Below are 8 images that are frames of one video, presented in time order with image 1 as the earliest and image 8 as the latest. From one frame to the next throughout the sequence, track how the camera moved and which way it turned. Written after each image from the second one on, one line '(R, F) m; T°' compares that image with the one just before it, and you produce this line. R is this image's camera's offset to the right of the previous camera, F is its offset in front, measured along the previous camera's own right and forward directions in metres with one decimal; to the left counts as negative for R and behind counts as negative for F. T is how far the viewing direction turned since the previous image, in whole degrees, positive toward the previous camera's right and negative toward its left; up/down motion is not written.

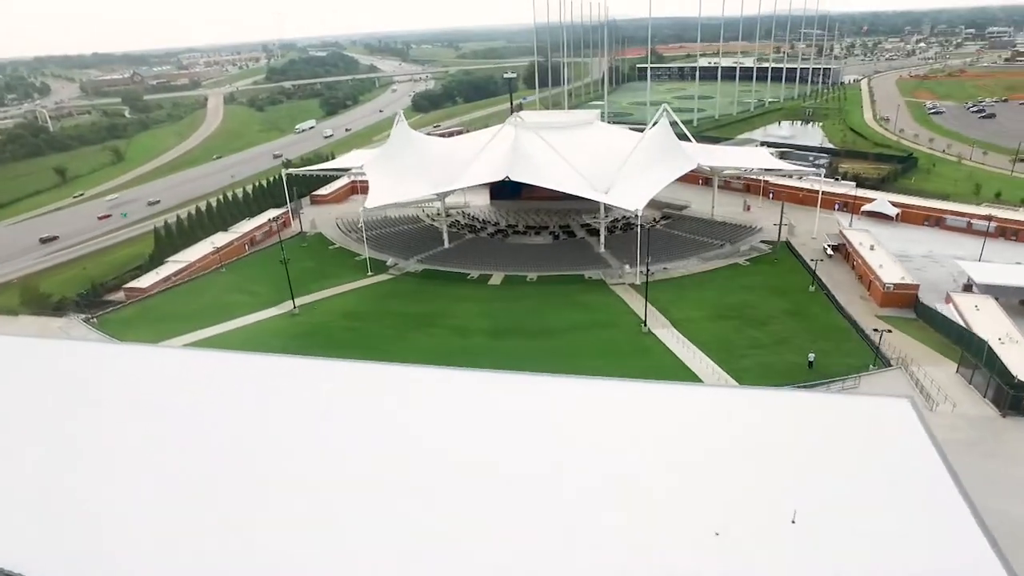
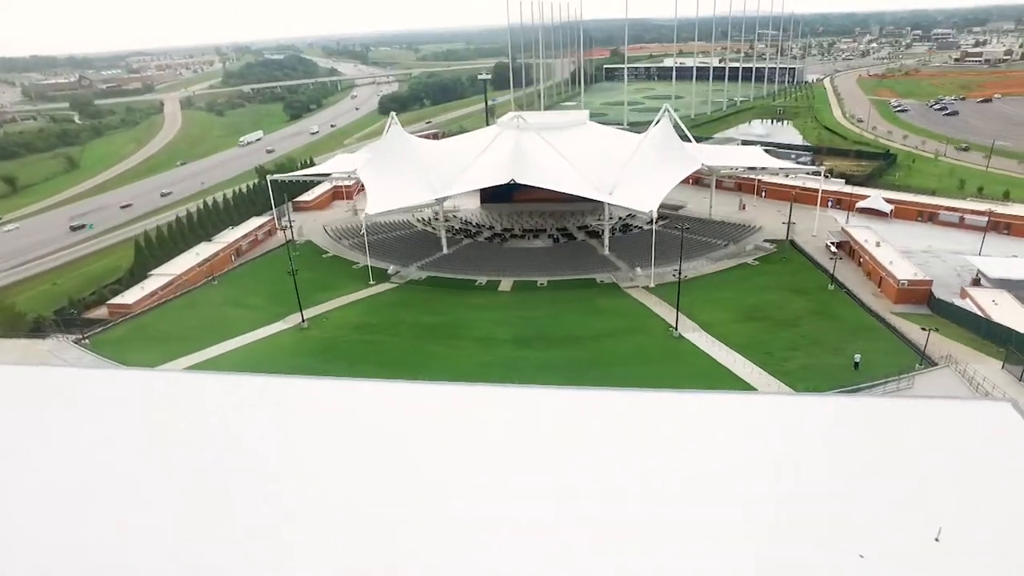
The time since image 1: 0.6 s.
(-1.7, +0.7) m; +3°
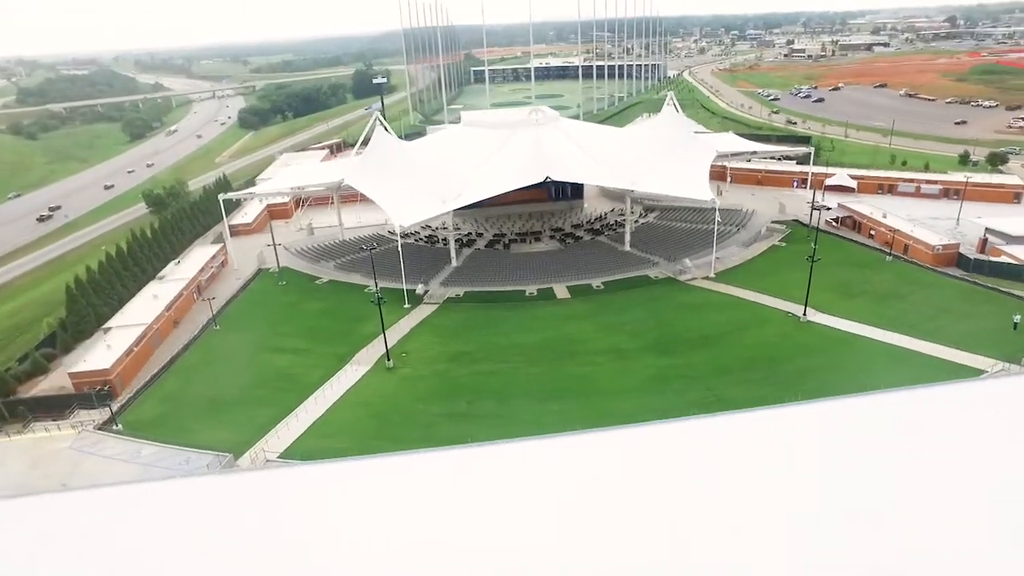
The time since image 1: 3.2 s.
(-6.7, +3.1) m; +14°
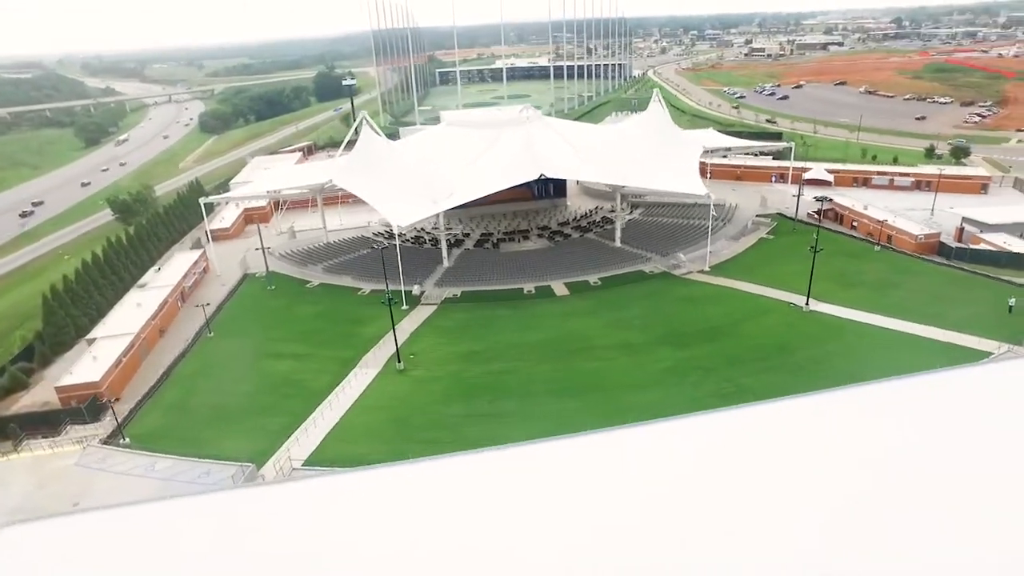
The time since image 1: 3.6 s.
(-1.1, +0.2) m; +3°
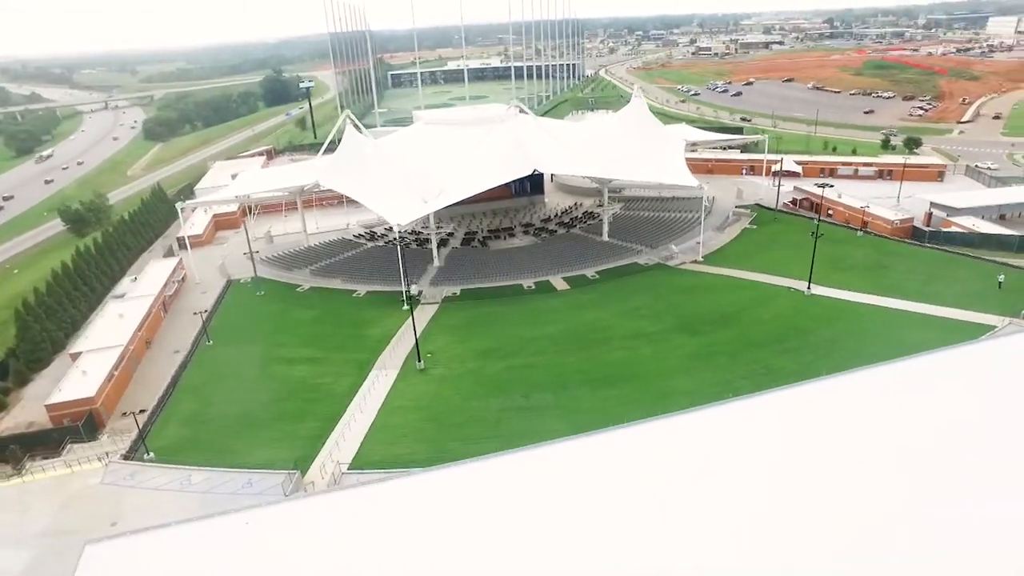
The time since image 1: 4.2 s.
(-1.6, +0.2) m; +4°
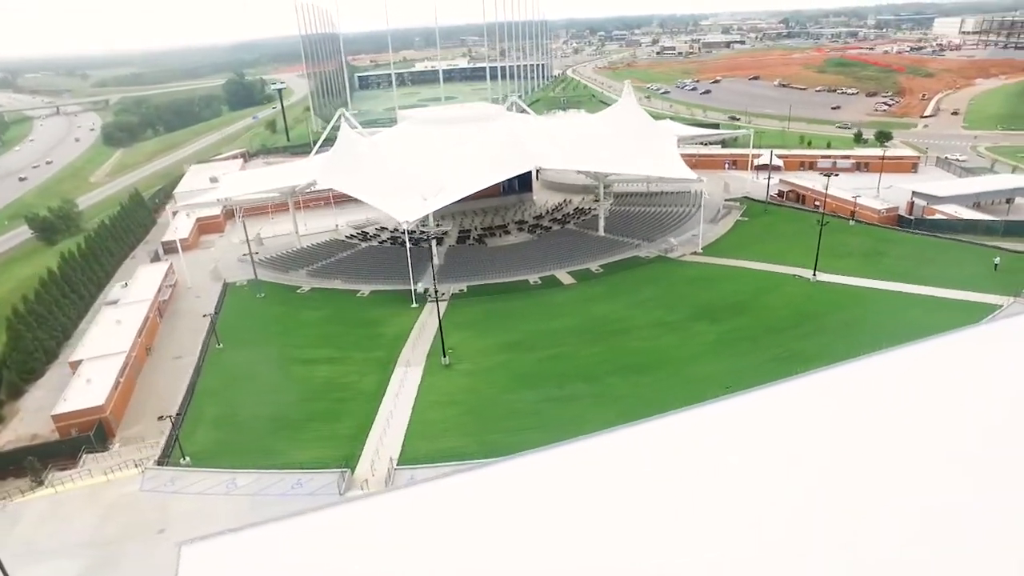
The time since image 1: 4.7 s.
(-1.3, +0.1) m; +3°
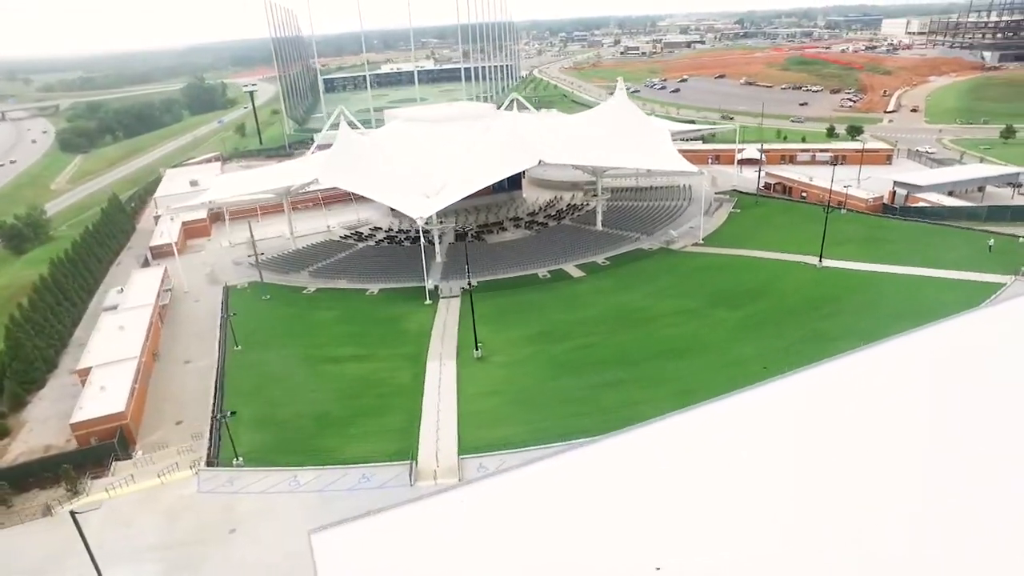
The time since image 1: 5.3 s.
(-1.5, 0.0) m; +3°
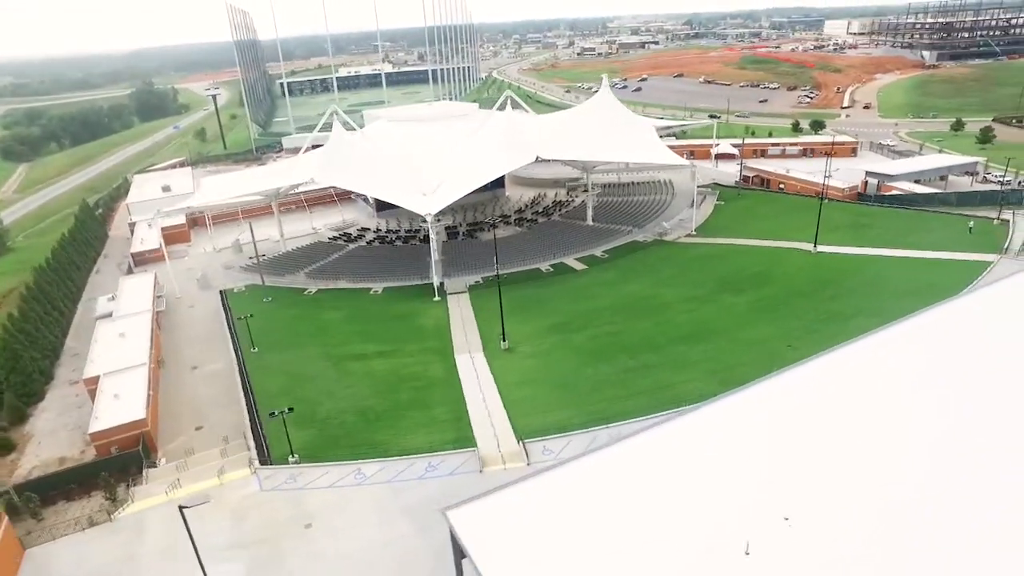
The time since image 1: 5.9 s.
(-1.6, -0.1) m; +4°
